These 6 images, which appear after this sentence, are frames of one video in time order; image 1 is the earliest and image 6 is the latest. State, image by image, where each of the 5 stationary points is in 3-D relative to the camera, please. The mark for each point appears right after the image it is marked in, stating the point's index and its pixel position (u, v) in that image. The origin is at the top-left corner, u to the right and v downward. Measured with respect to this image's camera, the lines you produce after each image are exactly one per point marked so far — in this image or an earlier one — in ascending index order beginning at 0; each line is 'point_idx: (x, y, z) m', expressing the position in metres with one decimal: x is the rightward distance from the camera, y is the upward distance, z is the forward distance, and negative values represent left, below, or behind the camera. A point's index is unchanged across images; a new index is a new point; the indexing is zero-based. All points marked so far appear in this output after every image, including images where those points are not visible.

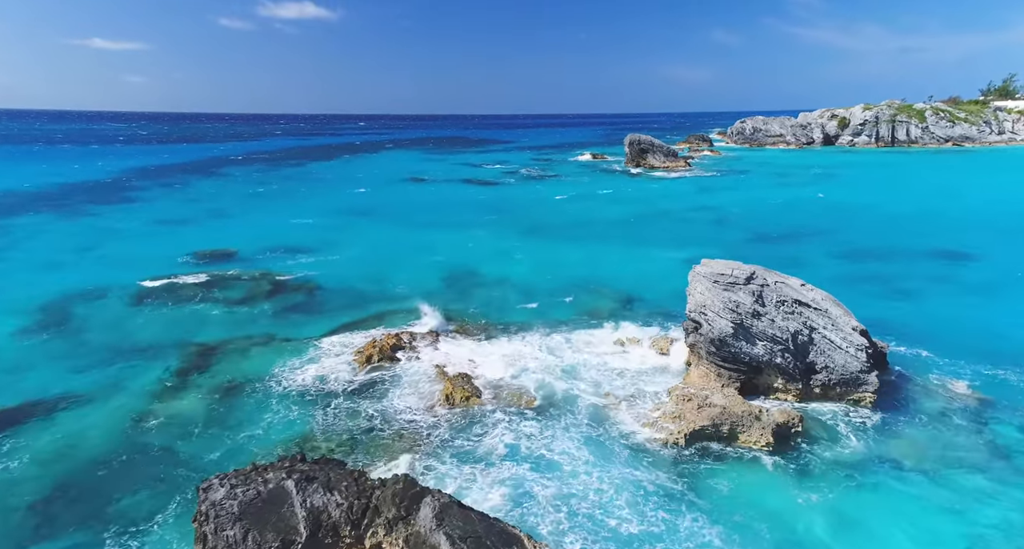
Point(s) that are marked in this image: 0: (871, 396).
0: (+11.3, -3.8, +18.3) m
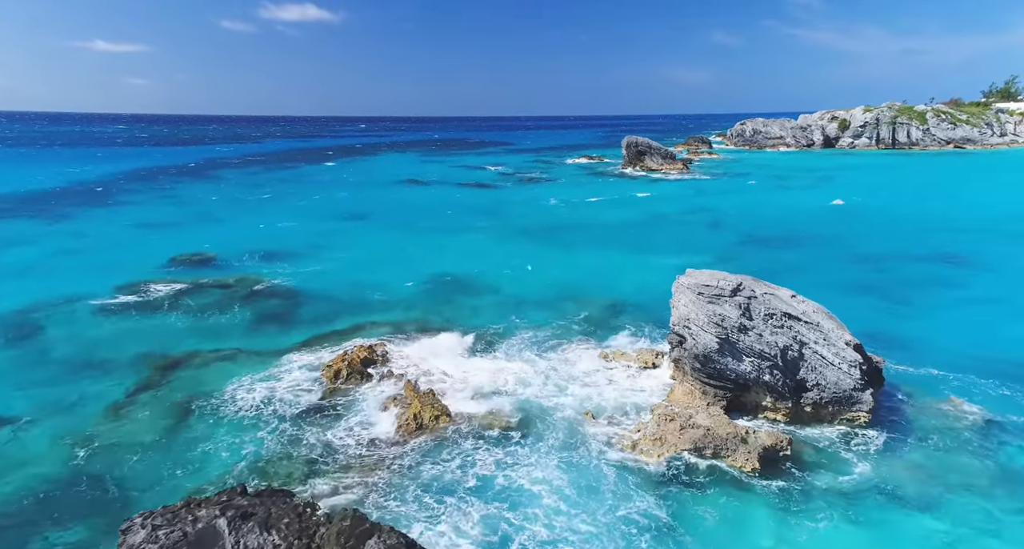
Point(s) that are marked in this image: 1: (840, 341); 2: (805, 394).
0: (+10.5, -4.2, +17.2) m
1: (+9.8, -2.0, +17.4) m
2: (+8.8, -3.6, +17.4) m
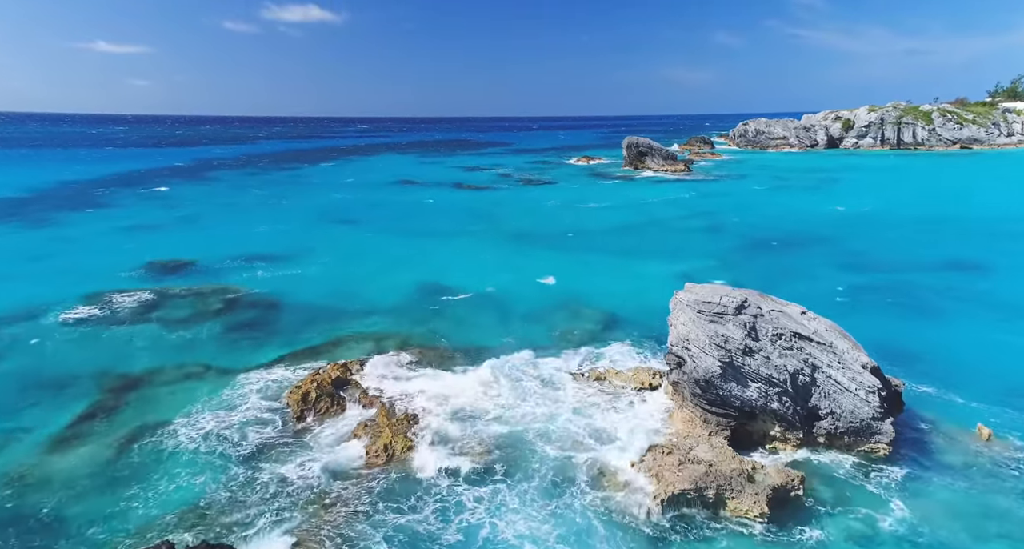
0: (+9.9, -4.6, +15.5) m
1: (+9.3, -2.4, +15.6) m
2: (+8.2, -4.0, +15.7) m
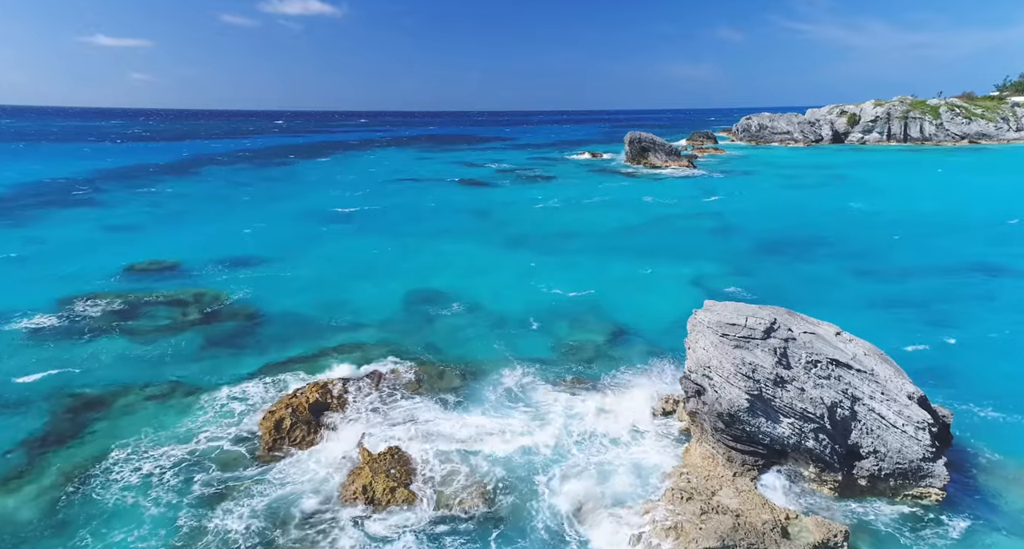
0: (+9.9, -5.0, +13.5) m
1: (+9.2, -2.8, +13.6) m
2: (+8.1, -4.4, +13.7) m
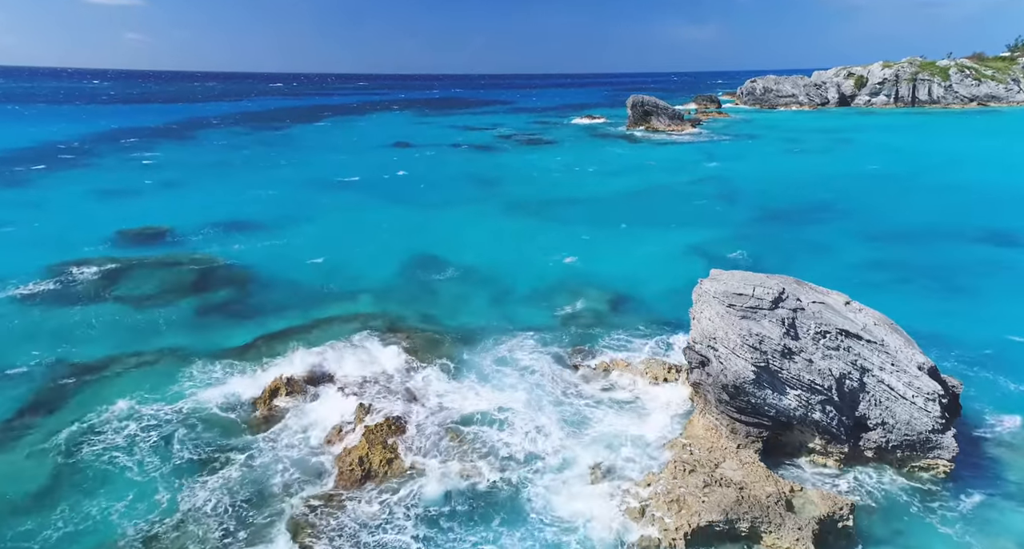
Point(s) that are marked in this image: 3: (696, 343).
0: (+9.9, -4.3, +13.3) m
1: (+9.2, -2.1, +13.3) m
2: (+8.1, -3.7, +13.4) m
3: (+4.5, -1.7, +14.2) m
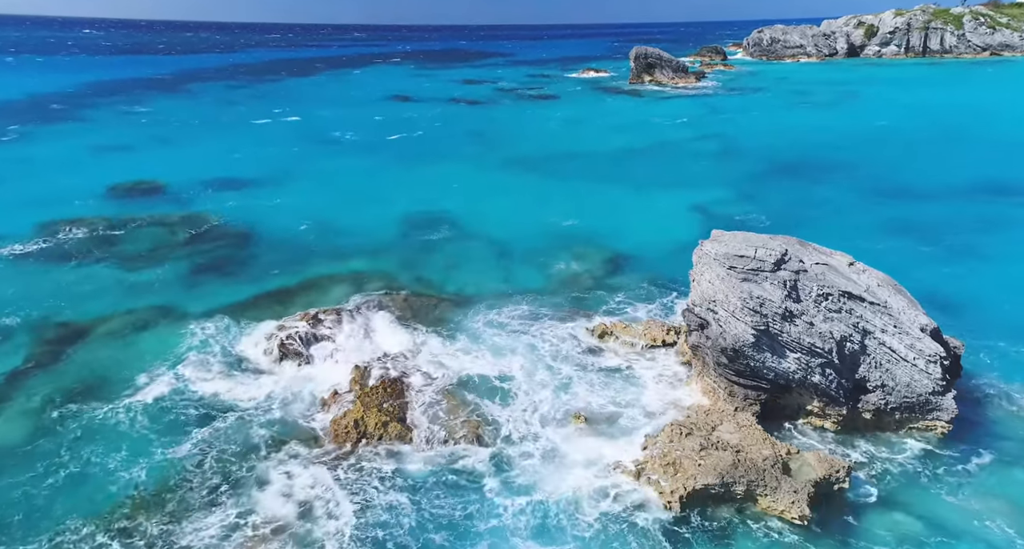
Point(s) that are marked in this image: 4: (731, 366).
0: (+9.8, -3.4, +13.2) m
1: (+9.1, -1.2, +13.0) m
2: (+8.1, -2.8, +13.3) m
3: (+4.4, -0.7, +14.0) m
4: (+5.1, -2.1, +13.5) m
